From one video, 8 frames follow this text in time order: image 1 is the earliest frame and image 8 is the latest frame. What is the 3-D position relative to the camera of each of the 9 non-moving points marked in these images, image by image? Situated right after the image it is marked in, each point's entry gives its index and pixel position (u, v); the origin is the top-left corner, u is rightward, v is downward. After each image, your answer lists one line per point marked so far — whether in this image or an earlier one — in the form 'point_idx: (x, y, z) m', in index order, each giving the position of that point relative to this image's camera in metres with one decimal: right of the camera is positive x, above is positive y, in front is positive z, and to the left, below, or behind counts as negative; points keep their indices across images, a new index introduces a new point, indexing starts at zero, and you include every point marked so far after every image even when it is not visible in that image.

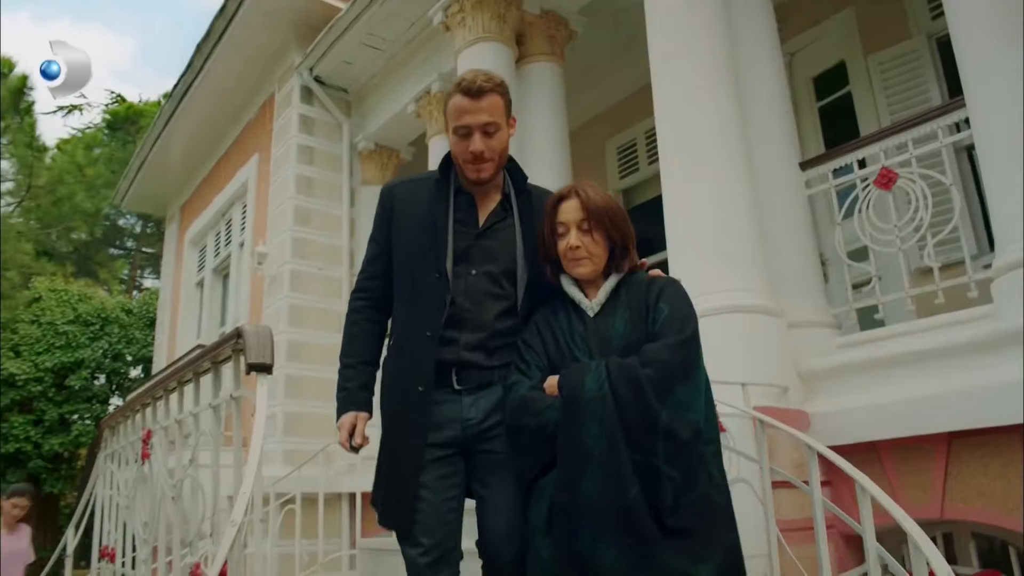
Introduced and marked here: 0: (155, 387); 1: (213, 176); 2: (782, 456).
0: (-1.4, -0.4, +3.3) m
1: (-3.8, +1.4, +10.5) m
2: (+1.0, -0.6, +3.1) m
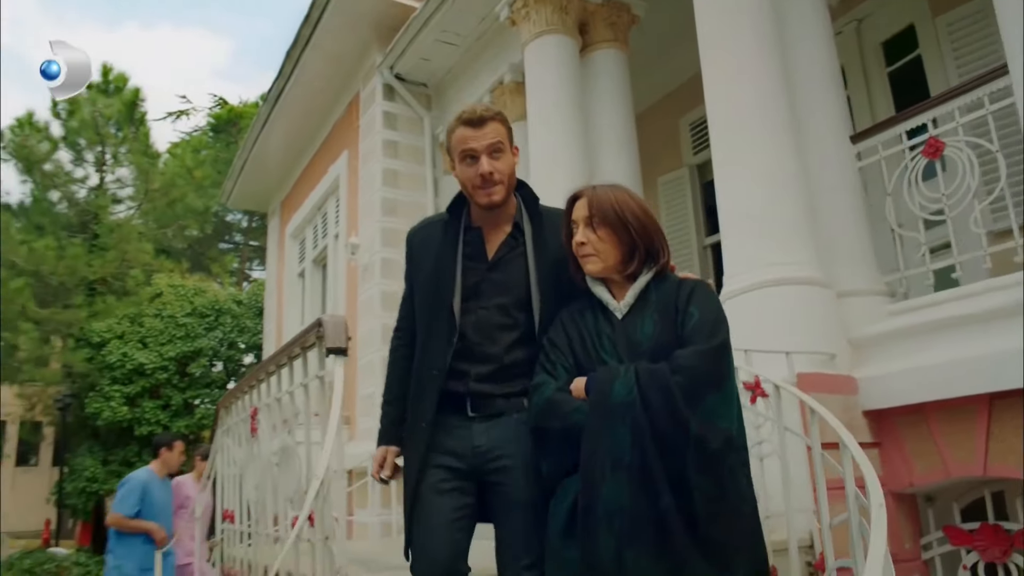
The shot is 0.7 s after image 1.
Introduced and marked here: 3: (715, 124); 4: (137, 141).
0: (-1.2, -0.4, +3.8) m
1: (-2.7, +1.5, +11.1) m
2: (+1.3, -0.5, +3.3) m
3: (+1.0, +0.8, +4.1) m
4: (-6.9, +2.7, +15.2) m
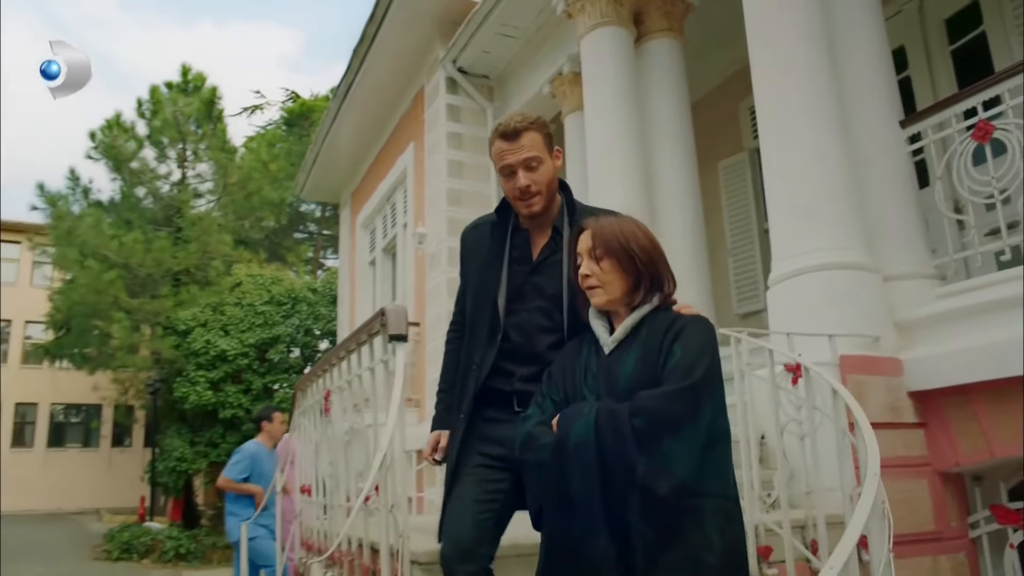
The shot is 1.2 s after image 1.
0: (-0.9, -0.3, +4.1) m
1: (-1.9, +1.7, +11.5) m
2: (+1.5, -0.5, +3.4) m
3: (+1.3, +0.9, +4.2) m
4: (-5.7, +2.9, +15.8) m
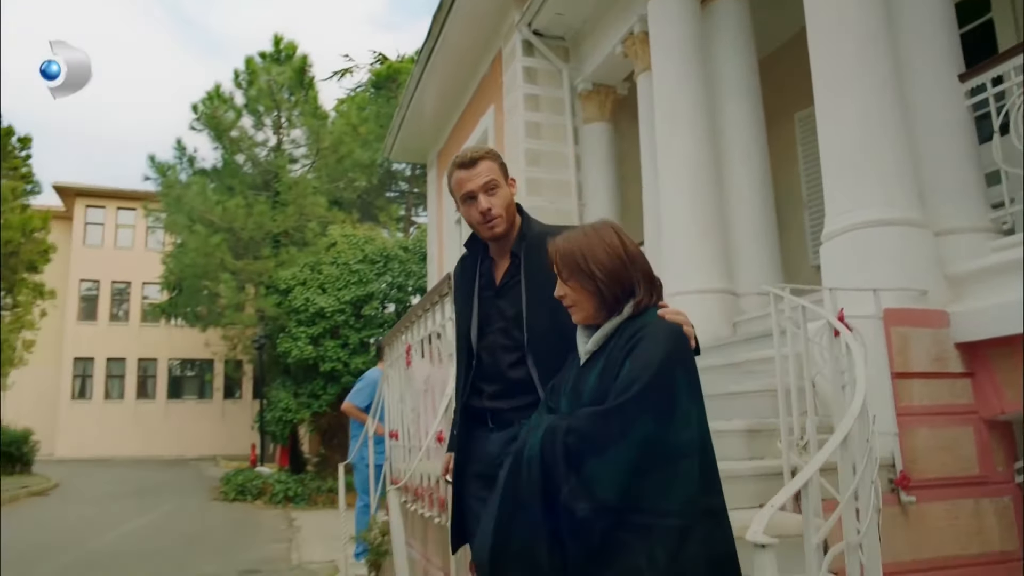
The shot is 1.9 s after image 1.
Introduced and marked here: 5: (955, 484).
0: (-0.5, -0.1, +4.5) m
1: (-0.7, +2.3, +11.8) m
2: (+1.8, -0.3, +3.6) m
3: (+1.6, +1.1, +4.3) m
4: (-4.1, +3.7, +16.5) m
5: (+1.9, -0.8, +3.4) m
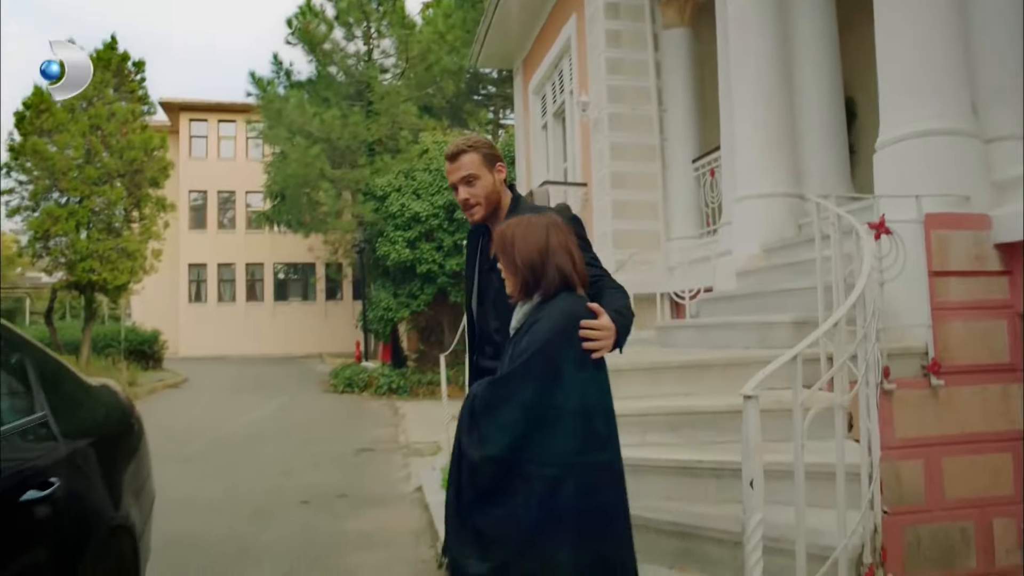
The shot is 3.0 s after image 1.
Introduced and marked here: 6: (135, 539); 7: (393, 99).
0: (-0.1, +0.4, +5.1) m
1: (+0.5, +3.7, +12.0) m
2: (+2.1, +0.2, +3.9) m
3: (+2.0, +1.6, +4.5) m
4: (-2.4, +5.6, +16.9) m
5: (+2.2, -0.4, +3.8) m
6: (-1.2, -0.8, +2.6) m
7: (-2.4, +3.7, +16.3) m
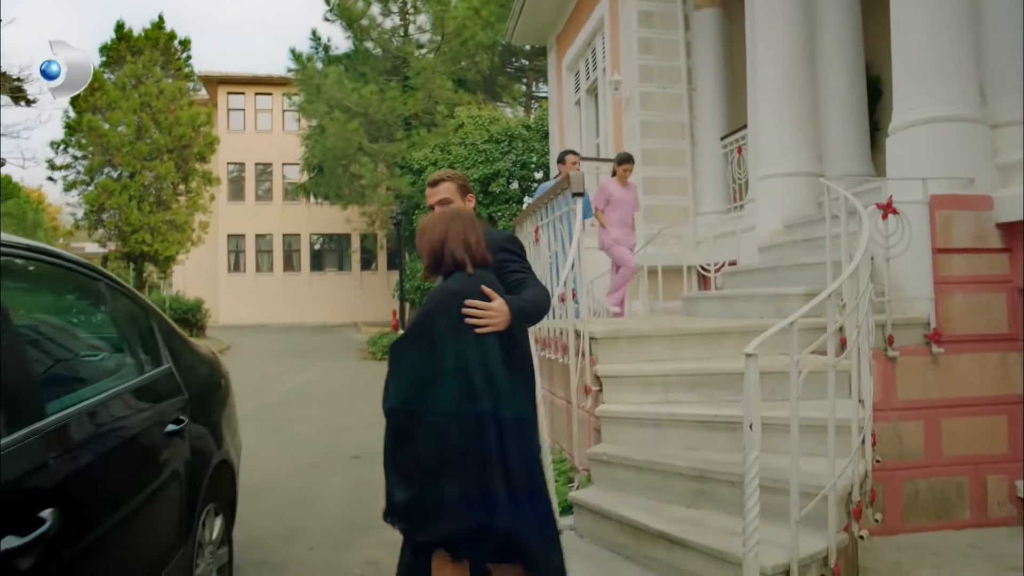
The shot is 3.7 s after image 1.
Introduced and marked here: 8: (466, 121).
0: (+0.2, +0.6, +5.5) m
1: (+1.0, +4.1, +12.3) m
2: (+2.3, +0.3, +4.2) m
3: (+2.2, +1.8, +4.8) m
4: (-1.7, +6.2, +17.1) m
5: (+2.4, -0.3, +4.2) m
6: (-1.1, -0.7, +3.1) m
7: (-1.7, +4.3, +16.6) m
8: (-0.9, +3.2, +15.7) m
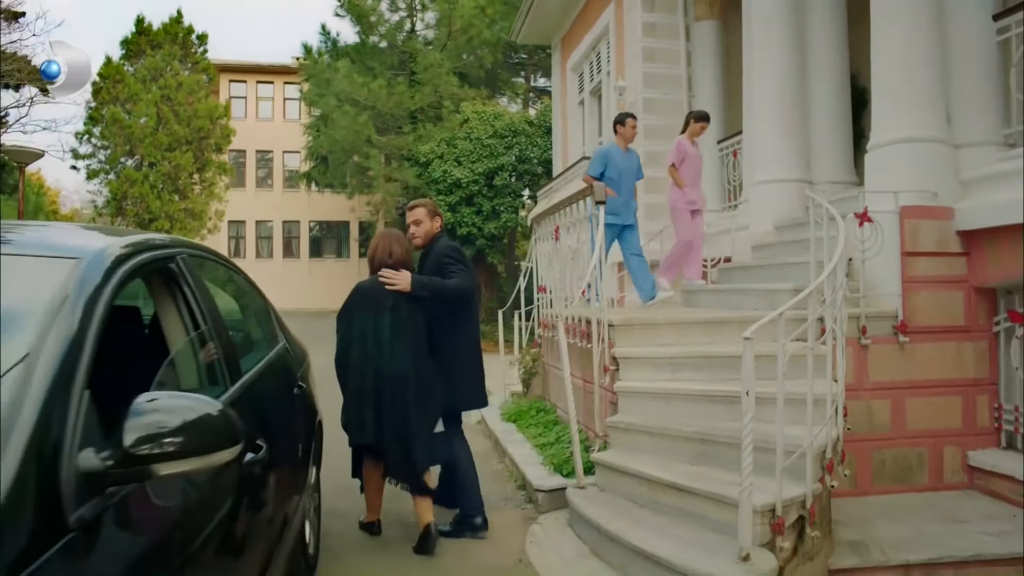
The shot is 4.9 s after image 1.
0: (+0.3, +0.6, +6.1) m
1: (+1.1, +4.3, +12.9) m
2: (+2.5, +0.3, +4.9) m
3: (+2.4, +1.8, +5.4) m
4: (-1.6, +6.5, +17.7) m
5: (+2.6, -0.3, +4.9) m
6: (-0.9, -0.7, +3.8) m
7: (-1.6, +4.5, +17.2) m
8: (-0.8, +3.4, +16.4) m
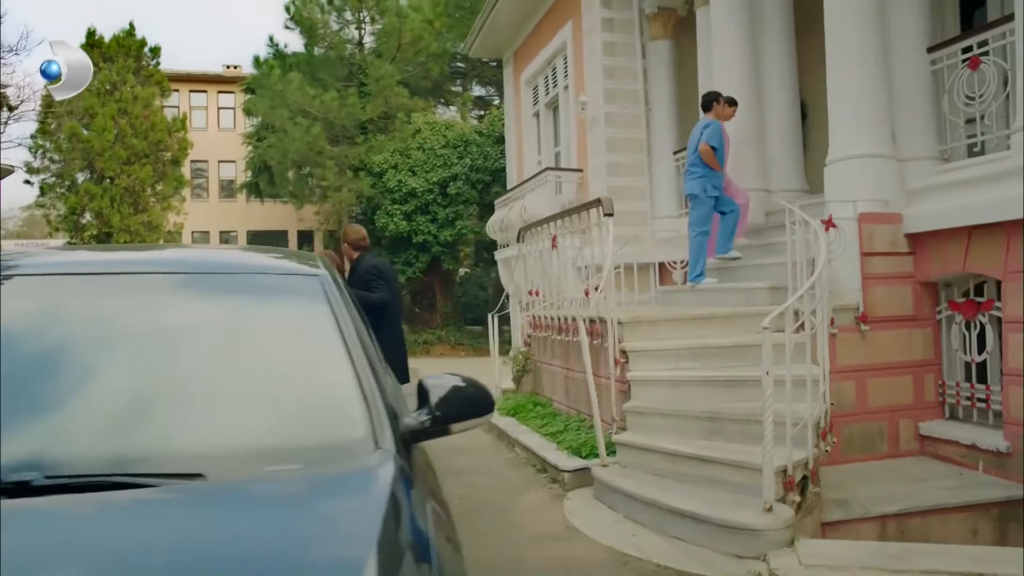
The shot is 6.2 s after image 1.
0: (+0.3, +0.6, +6.7) m
1: (+0.4, +4.2, +13.5) m
2: (+2.6, +0.3, +5.7) m
3: (+2.4, +1.8, +6.2) m
4: (-2.8, +6.3, +18.1) m
5: (+2.7, -0.2, +5.7) m
6: (-0.7, -0.7, +4.3) m
7: (-2.7, +4.4, +17.6) m
8: (-1.8, +3.3, +16.8) m
